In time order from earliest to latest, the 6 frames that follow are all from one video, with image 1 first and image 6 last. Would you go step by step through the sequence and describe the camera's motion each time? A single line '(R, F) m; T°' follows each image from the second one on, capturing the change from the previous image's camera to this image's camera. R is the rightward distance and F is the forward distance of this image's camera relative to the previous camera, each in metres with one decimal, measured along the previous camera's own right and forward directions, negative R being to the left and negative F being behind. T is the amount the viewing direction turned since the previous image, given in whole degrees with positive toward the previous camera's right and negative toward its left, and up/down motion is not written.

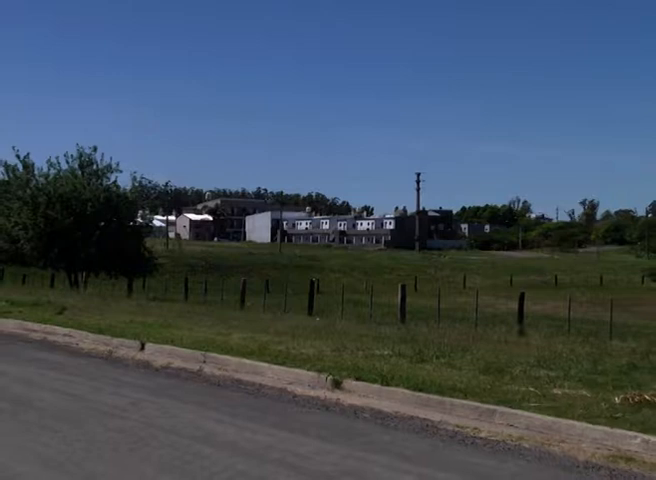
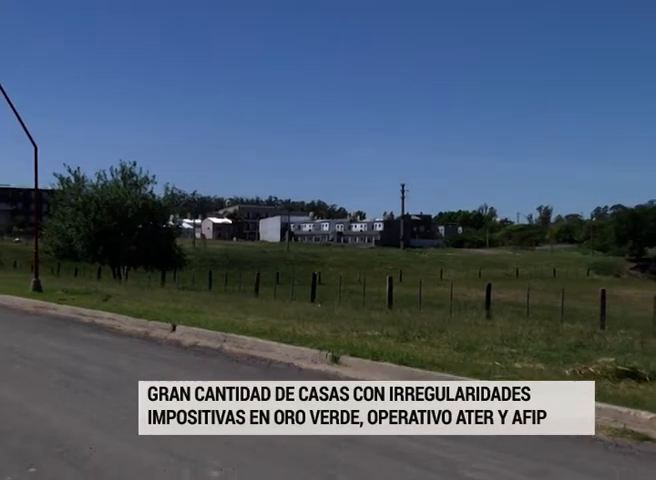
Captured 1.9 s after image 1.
(0.0, -1.6) m; 0°
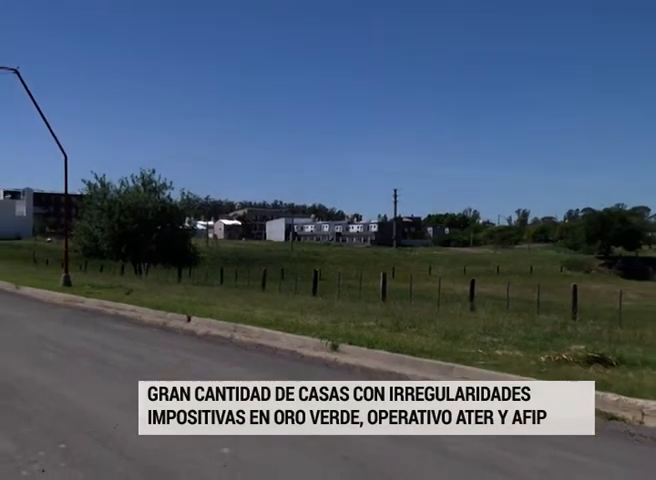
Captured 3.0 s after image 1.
(0.0, -1.0) m; 0°
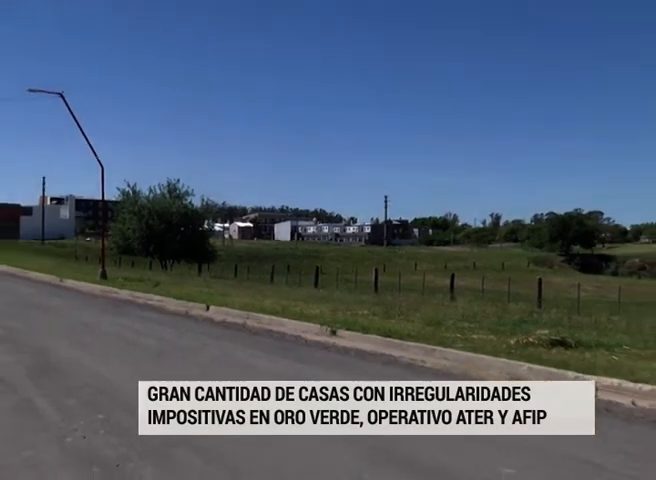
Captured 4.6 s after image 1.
(0.0, -1.7) m; 0°
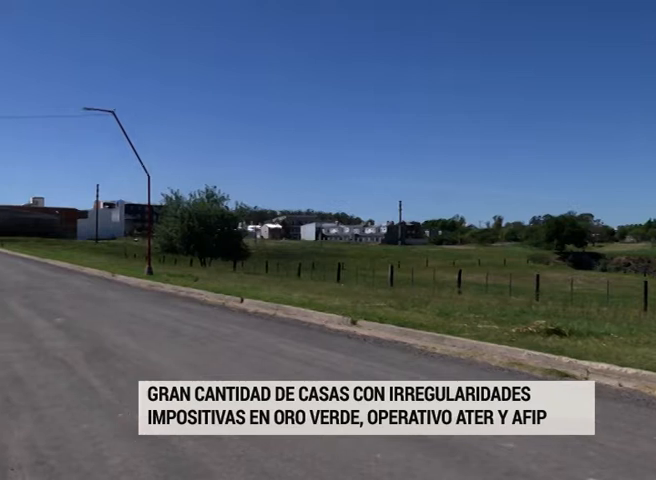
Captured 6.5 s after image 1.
(-0.1, -1.5) m; -1°
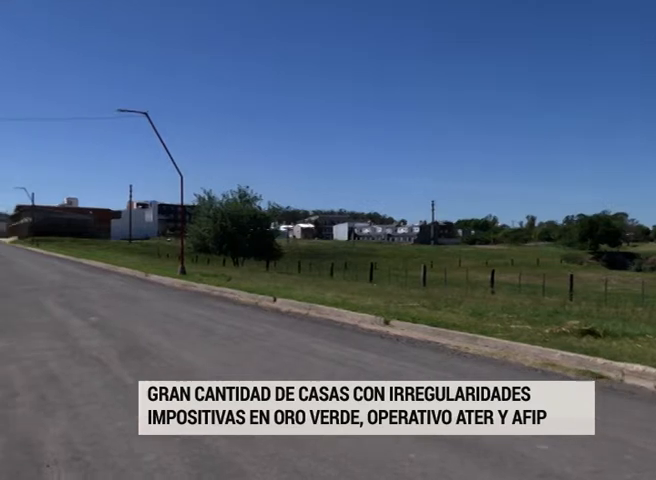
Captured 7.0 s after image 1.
(-0.2, 0.0) m; -2°
